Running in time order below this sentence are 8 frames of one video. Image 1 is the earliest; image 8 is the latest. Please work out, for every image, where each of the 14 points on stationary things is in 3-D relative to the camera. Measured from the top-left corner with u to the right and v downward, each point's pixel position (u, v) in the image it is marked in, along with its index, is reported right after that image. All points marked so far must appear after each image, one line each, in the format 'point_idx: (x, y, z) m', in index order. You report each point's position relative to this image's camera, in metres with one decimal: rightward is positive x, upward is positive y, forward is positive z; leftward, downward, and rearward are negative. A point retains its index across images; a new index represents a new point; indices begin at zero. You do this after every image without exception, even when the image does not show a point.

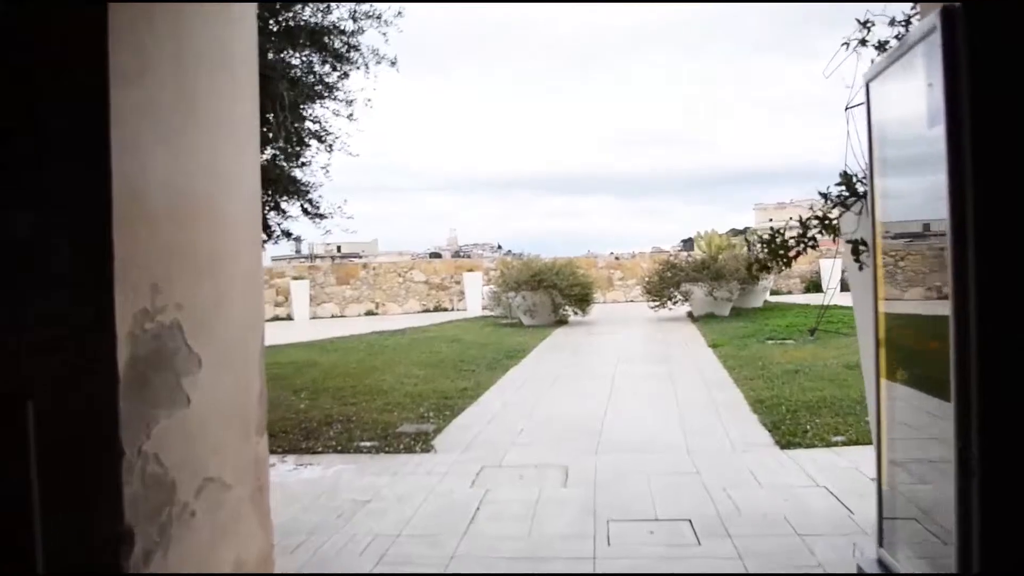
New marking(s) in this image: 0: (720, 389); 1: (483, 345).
0: (+1.8, -0.9, +5.9) m
1: (-0.4, -0.8, +9.3) m
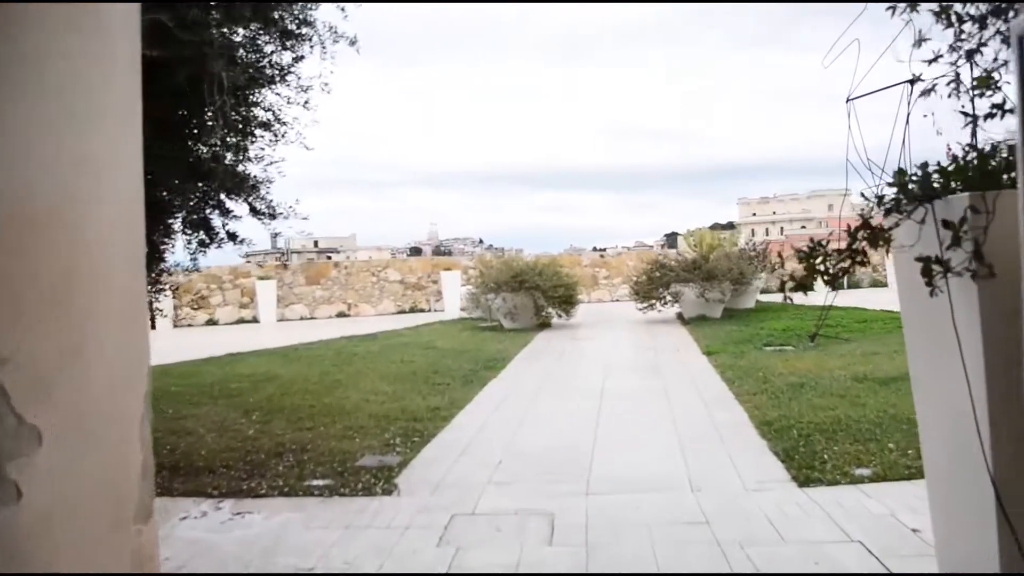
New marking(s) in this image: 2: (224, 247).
0: (+1.6, -0.9, +5.3) m
1: (-0.7, -0.8, +8.6) m
2: (-2.4, +0.3, +5.6) m
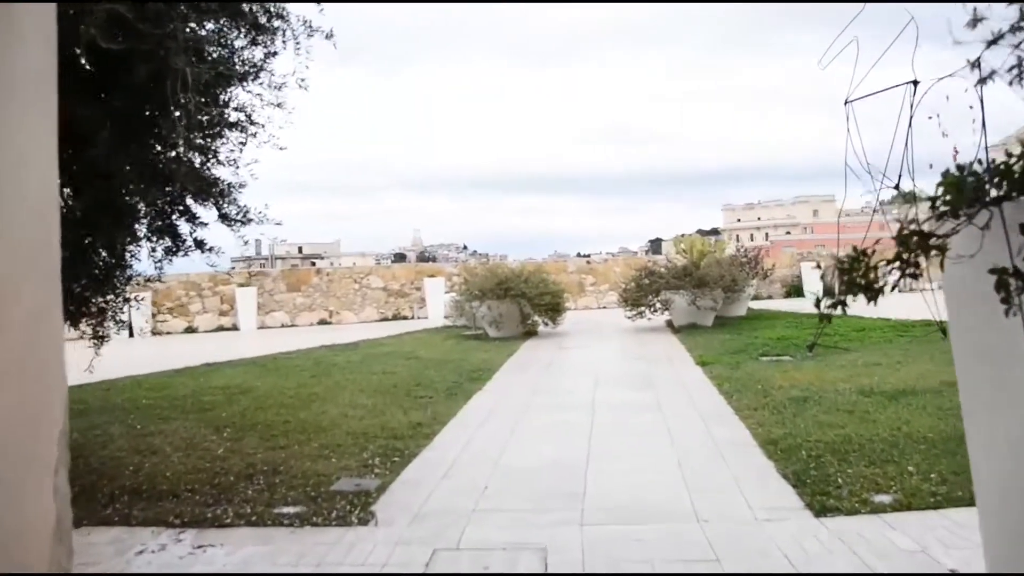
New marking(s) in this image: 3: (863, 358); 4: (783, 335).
0: (+1.5, -1.0, +5.1) m
1: (-0.8, -0.9, +8.3) m
2: (-2.5, +0.3, +5.2) m
3: (+3.6, -0.9, +7.1) m
4: (+3.6, -0.7, +9.2) m
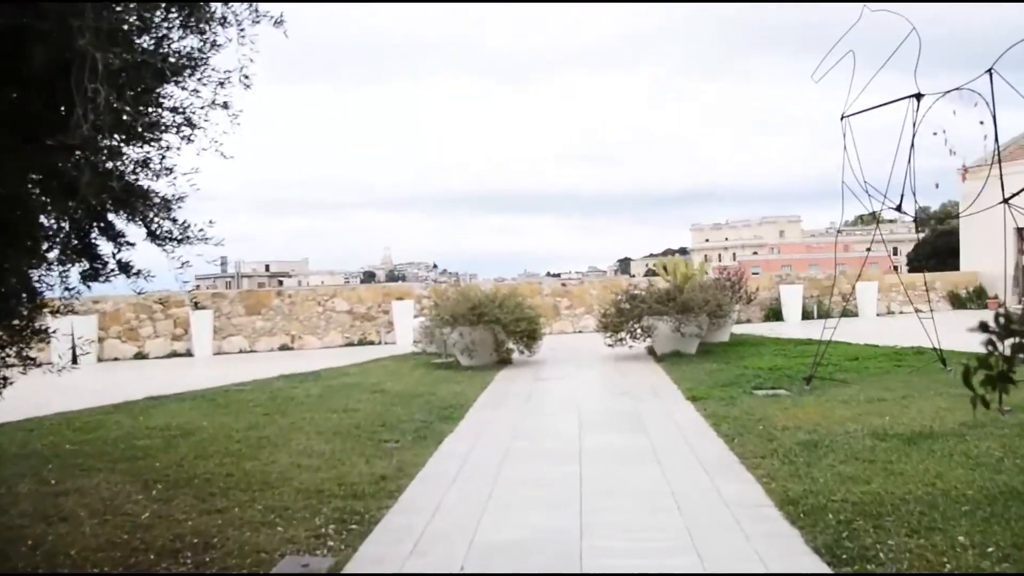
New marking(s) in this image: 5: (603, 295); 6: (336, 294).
0: (+1.4, -1.2, +4.5) m
1: (-1.1, -1.2, +7.6) m
2: (-2.6, 0.0, +4.5) m
3: (+3.4, -1.1, +6.6) m
4: (+3.3, -1.0, +8.7) m
5: (+1.9, -0.1, +14.5) m
6: (-3.6, -0.1, +13.8) m
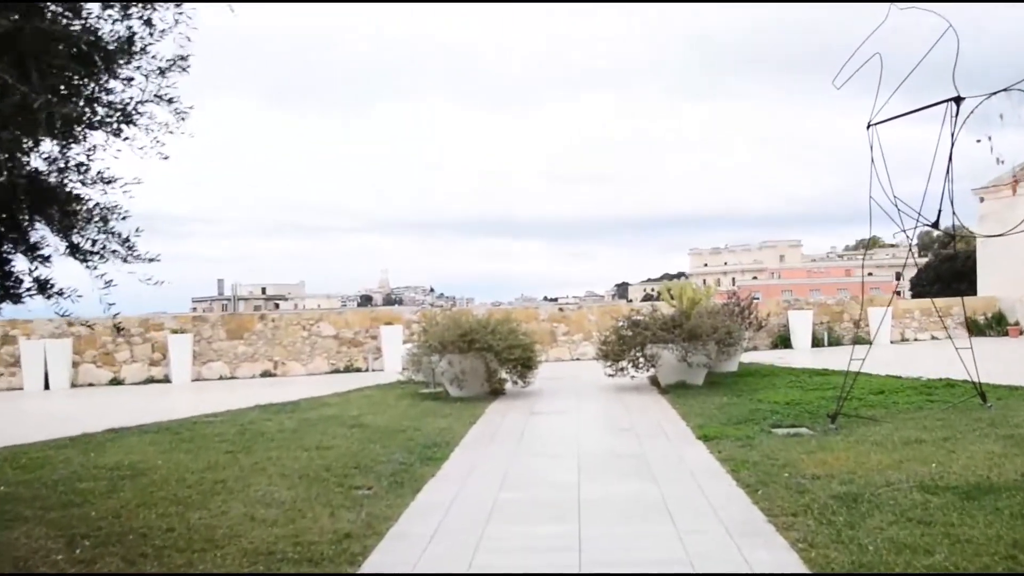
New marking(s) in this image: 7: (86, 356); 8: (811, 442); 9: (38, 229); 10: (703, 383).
0: (+1.3, -1.4, +3.8) m
1: (-1.2, -1.5, +6.9) m
2: (-2.7, -0.1, +3.8) m
3: (+3.3, -1.4, +5.9) m
4: (+3.2, -1.3, +8.0) m
5: (+1.8, -0.6, +13.8) m
6: (-3.7, -0.6, +13.1) m
7: (-7.9, -1.3, +12.6) m
8: (+2.7, -1.4, +6.2) m
9: (-2.4, +0.3, +3.5) m
10: (+2.7, -1.3, +9.6) m
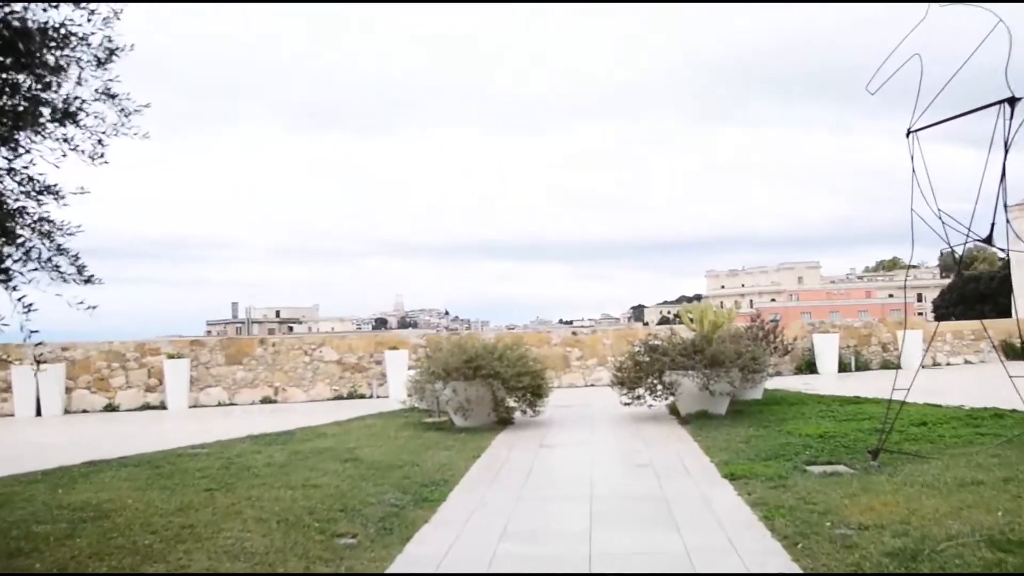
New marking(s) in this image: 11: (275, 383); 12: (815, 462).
0: (+1.3, -1.5, +3.1) m
1: (-1.1, -1.7, +6.3) m
2: (-2.7, -0.2, +3.3) m
3: (+3.3, -1.5, +5.2) m
4: (+3.3, -1.6, +7.3) m
5: (+2.0, -1.1, +13.2) m
6: (-3.5, -1.0, +12.6) m
7: (-7.7, -1.7, +12.2) m
8: (+2.7, -1.6, +5.5) m
9: (-2.5, +0.2, +3.0) m
10: (+2.8, -1.6, +8.9) m
11: (-4.4, -1.8, +12.6) m
12: (+2.8, -1.6, +6.2) m
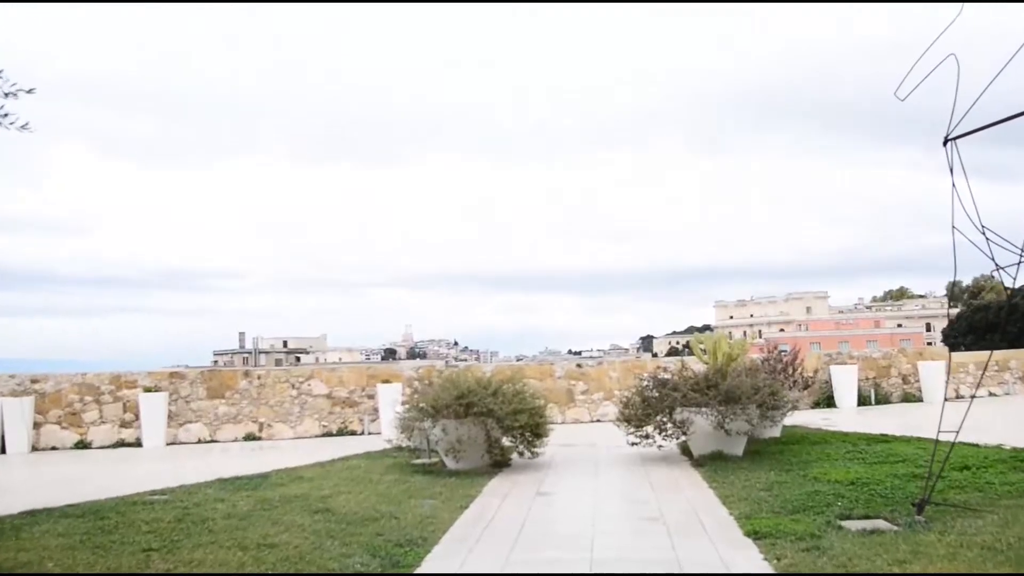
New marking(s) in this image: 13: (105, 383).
0: (+1.2, -1.6, +2.3) m
1: (-1.2, -1.9, +5.5) m
2: (-2.8, -0.3, +2.6) m
3: (+3.2, -1.7, +4.4) m
4: (+3.2, -1.8, +6.5) m
5: (+2.0, -1.6, +12.4) m
6: (-3.5, -1.5, +11.9) m
7: (-7.7, -2.2, +11.5) m
8: (+2.7, -1.8, +4.7) m
9: (-2.6, +0.1, +2.4) m
10: (+2.8, -2.0, +8.1) m
11: (-4.4, -2.3, +11.9) m
12: (+2.7, -1.8, +5.4) m
13: (-6.8, -1.6, +11.6) m
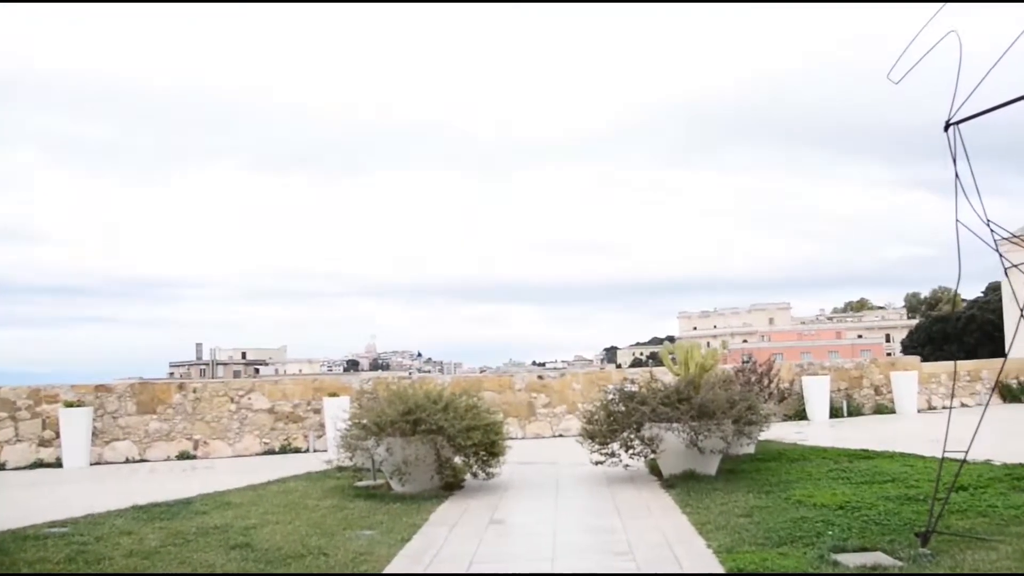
0: (+1.0, -1.5, +1.7) m
1: (-1.6, -1.9, +4.7) m
2: (-3.0, -0.2, +1.8) m
3: (+2.9, -1.7, +3.9) m
4: (+2.8, -1.9, +5.9) m
5: (+1.3, -1.7, +11.7) m
6: (-4.2, -1.6, +11.0) m
7: (-8.4, -2.2, +10.4) m
8: (+2.3, -1.8, +4.1) m
9: (-2.8, +0.2, +1.6) m
10: (+2.3, -2.0, +7.5) m
11: (-5.0, -2.4, +10.9) m
12: (+2.3, -1.8, +4.8) m
13: (-7.5, -1.7, +10.5) m
